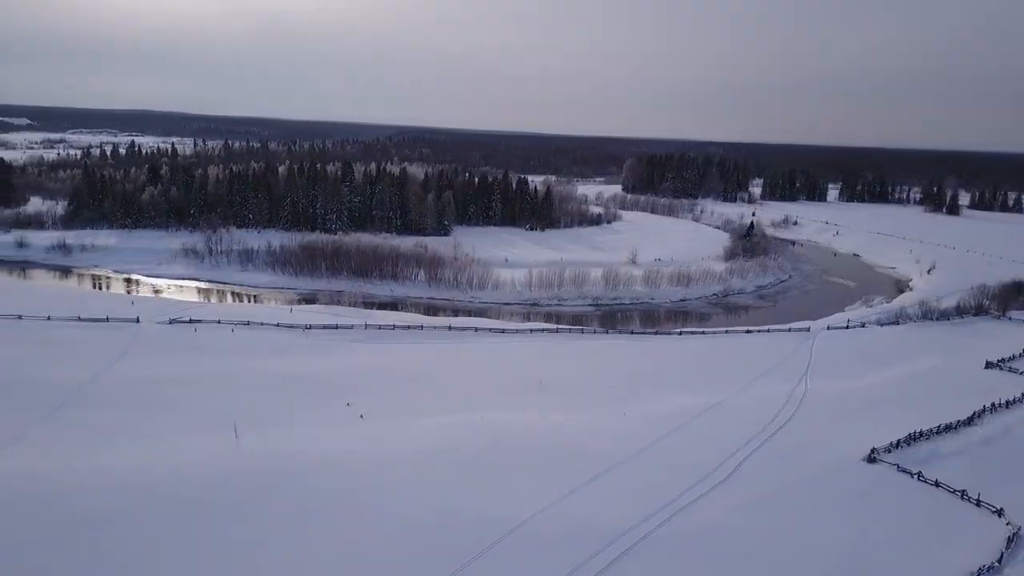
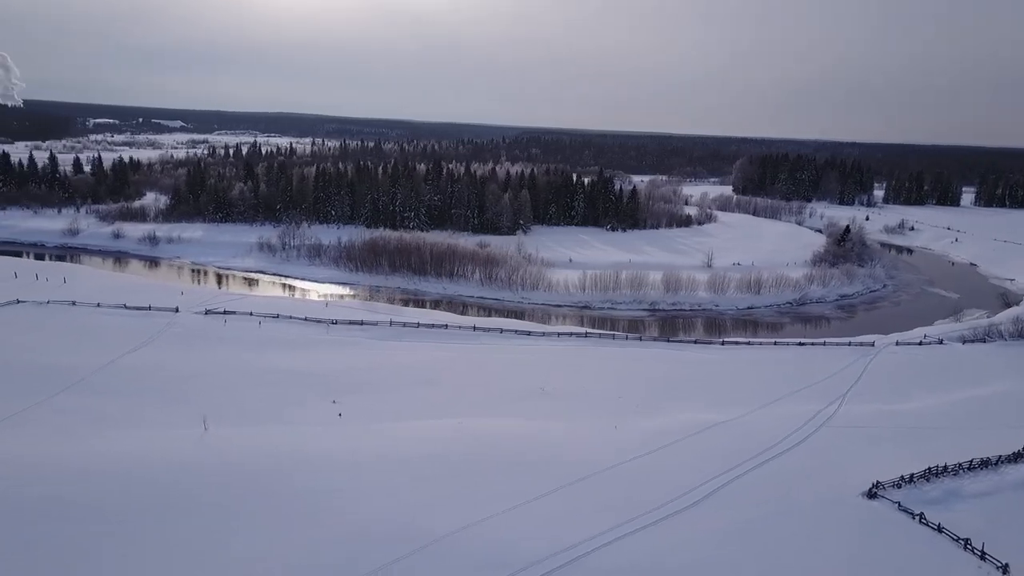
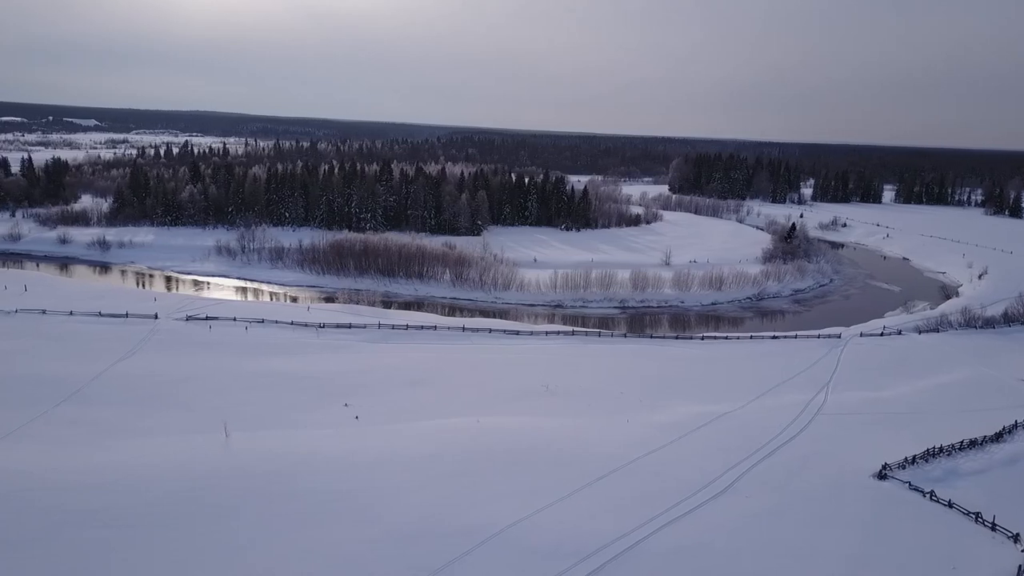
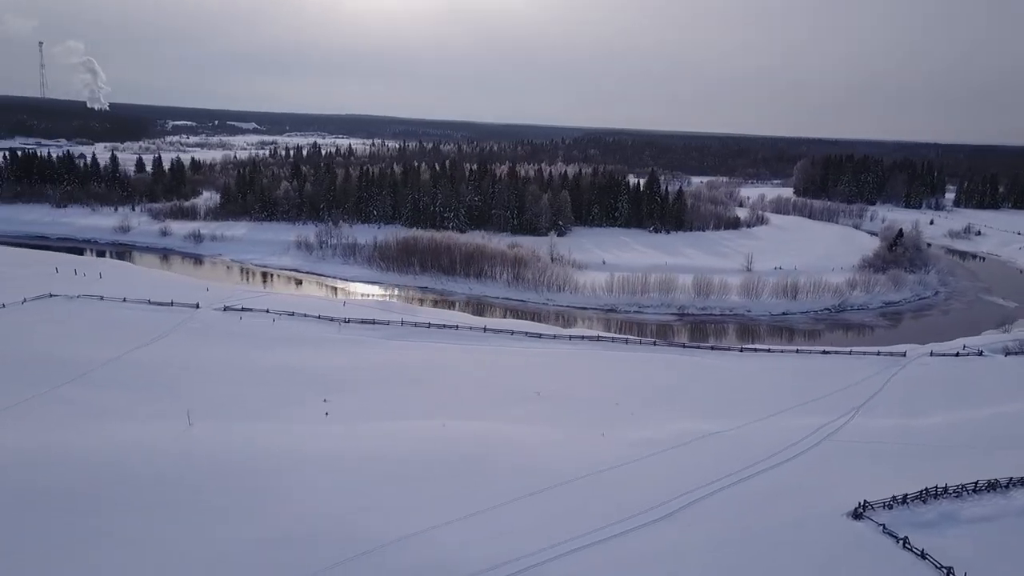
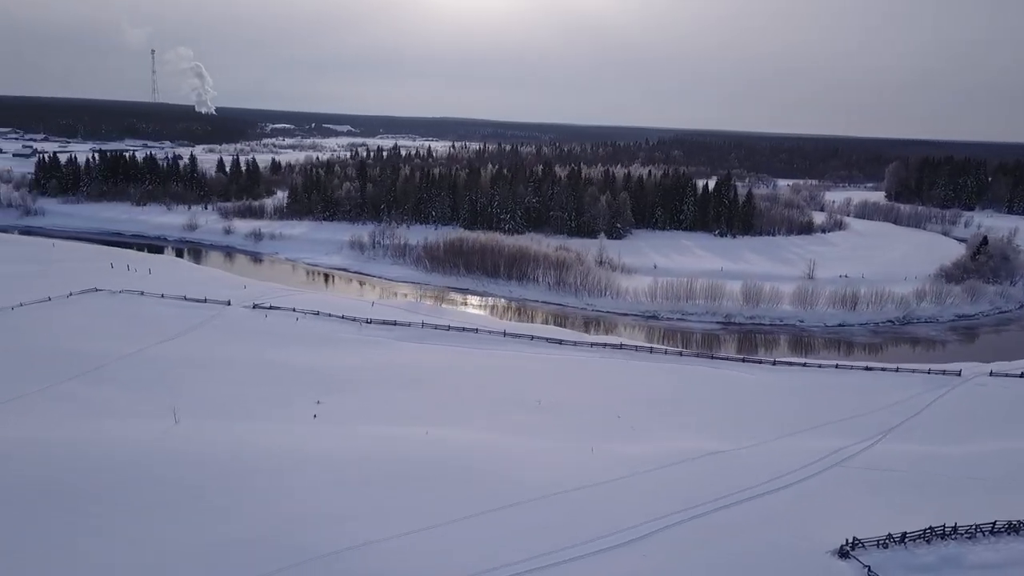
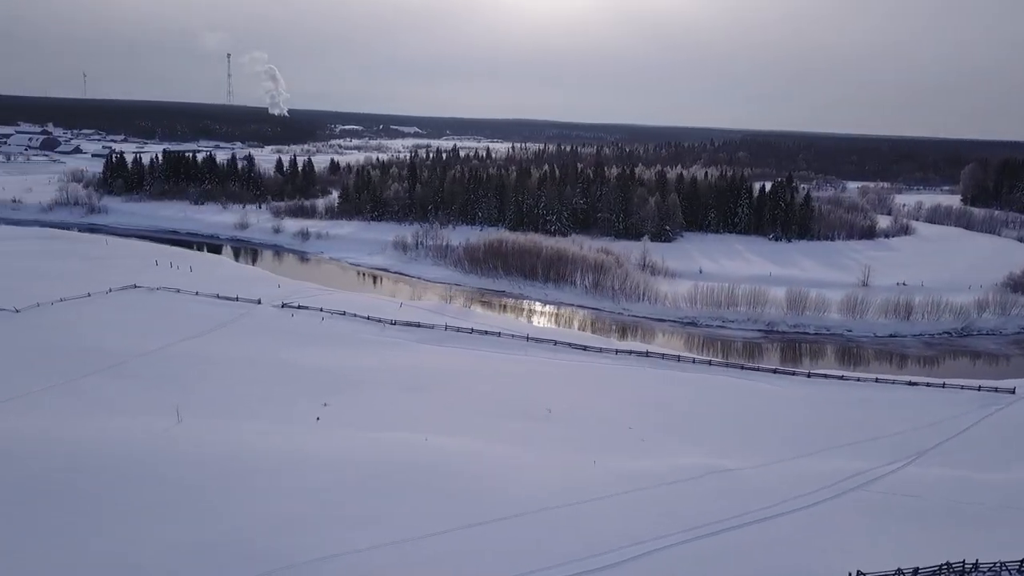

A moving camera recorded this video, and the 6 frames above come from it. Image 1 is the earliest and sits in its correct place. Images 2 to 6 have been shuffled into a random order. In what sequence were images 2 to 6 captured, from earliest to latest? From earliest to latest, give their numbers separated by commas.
3, 2, 4, 5, 6
